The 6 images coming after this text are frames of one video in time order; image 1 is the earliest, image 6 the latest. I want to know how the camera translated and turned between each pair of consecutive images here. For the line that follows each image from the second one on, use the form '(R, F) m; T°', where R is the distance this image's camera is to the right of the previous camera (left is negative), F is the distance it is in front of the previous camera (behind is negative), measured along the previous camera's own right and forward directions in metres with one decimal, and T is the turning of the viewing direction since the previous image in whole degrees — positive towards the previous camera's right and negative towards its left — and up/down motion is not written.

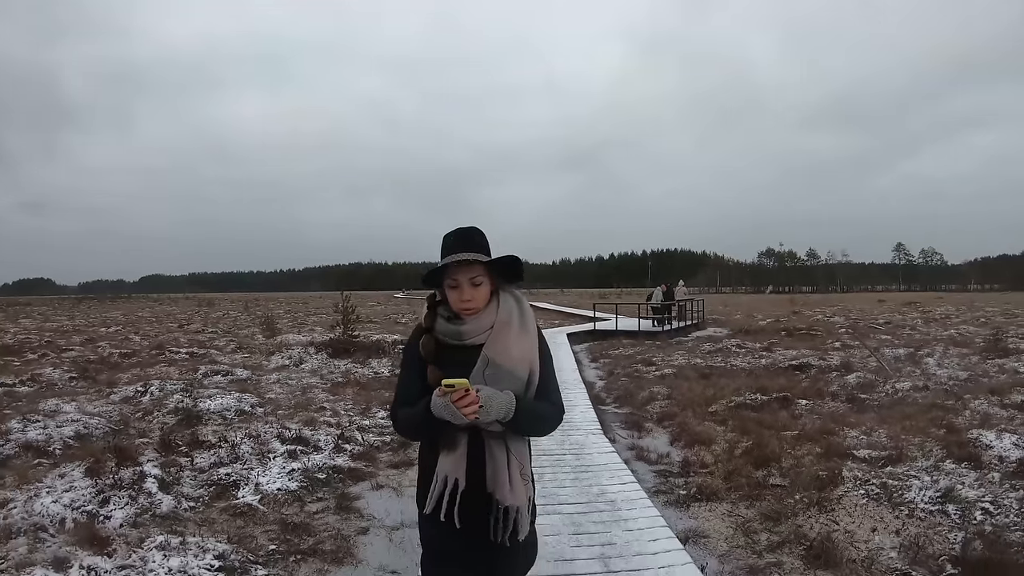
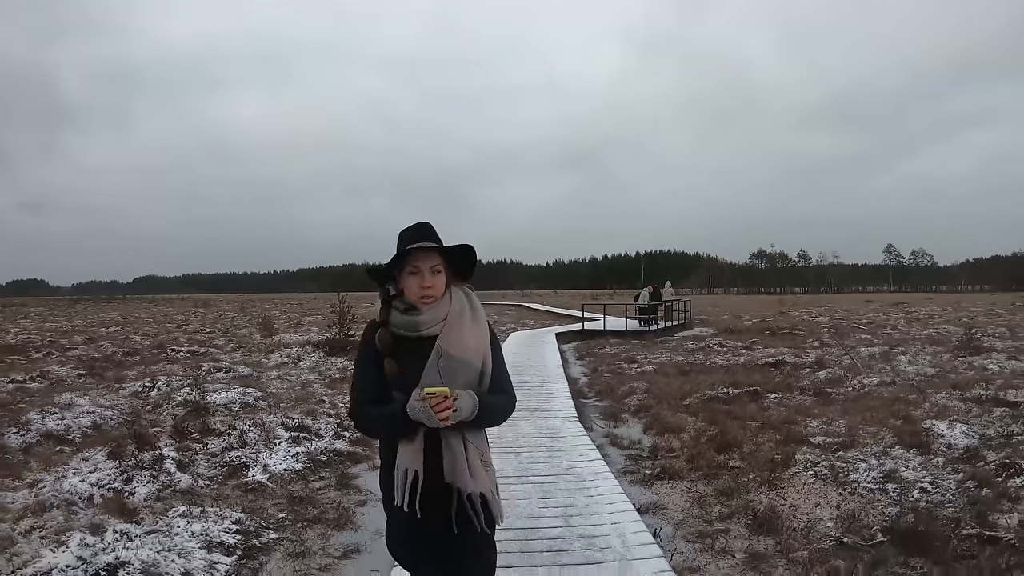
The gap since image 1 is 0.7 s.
(+0.2, -0.6) m; 0°
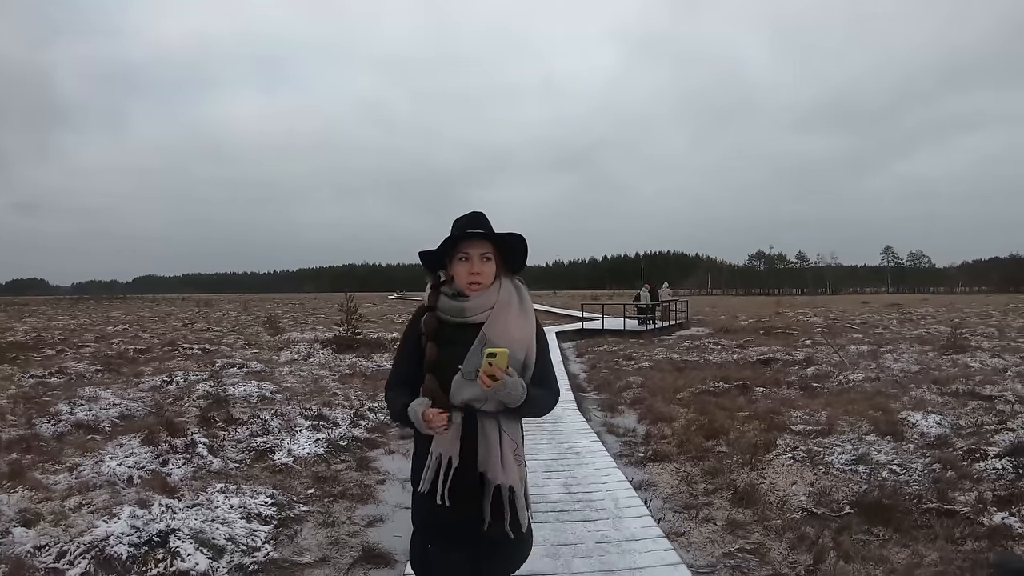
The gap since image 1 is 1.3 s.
(-0.1, -0.5) m; 0°
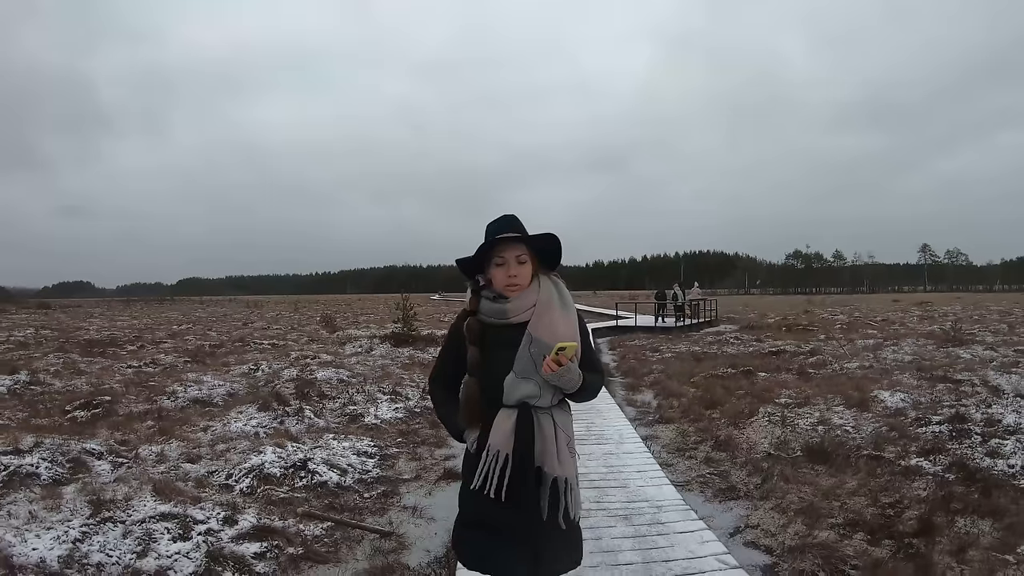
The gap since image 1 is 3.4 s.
(0.0, -1.9) m; -4°
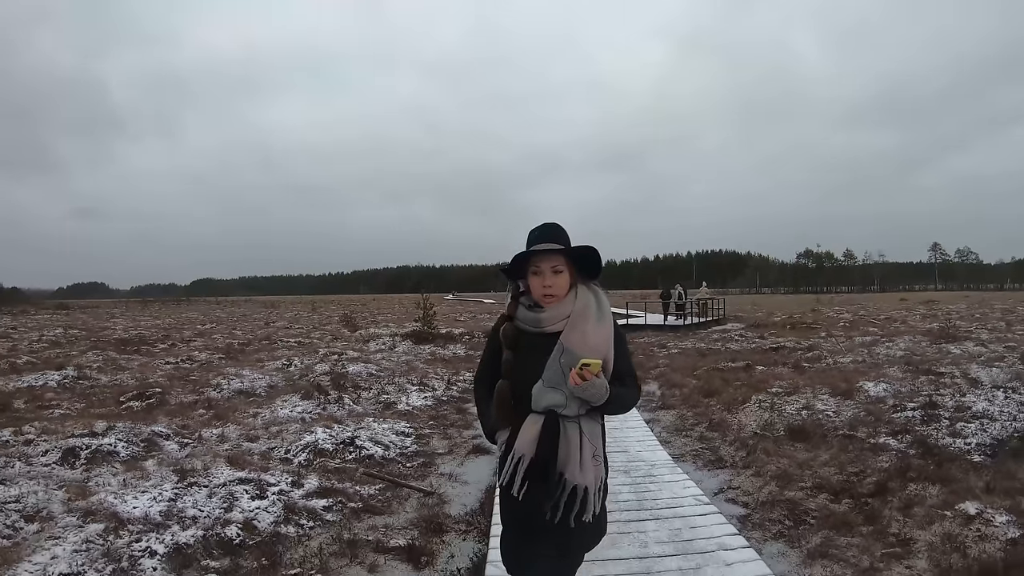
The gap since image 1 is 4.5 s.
(-0.1, -1.0) m; -1°
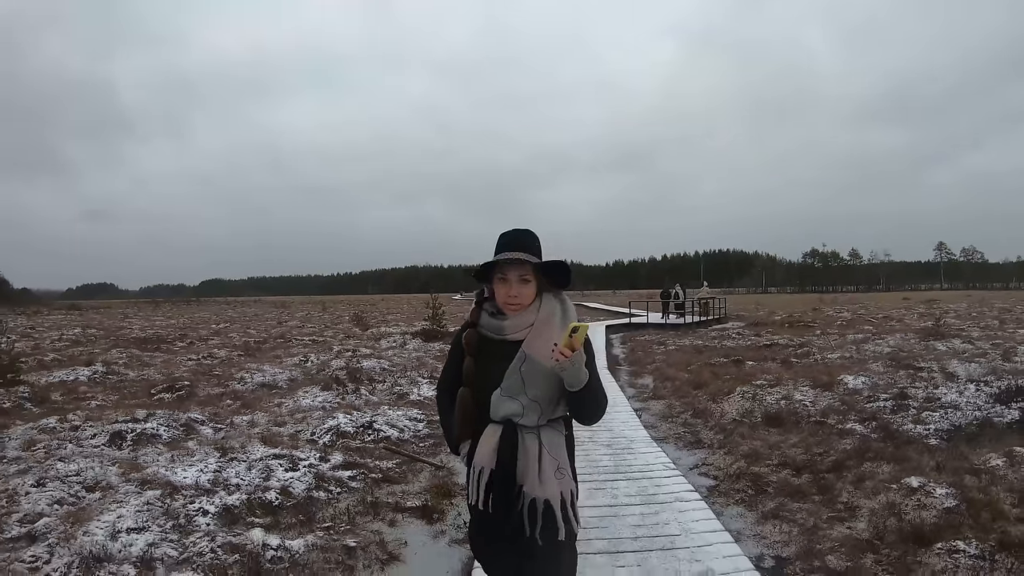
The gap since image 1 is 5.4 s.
(+0.1, -0.8) m; -1°
